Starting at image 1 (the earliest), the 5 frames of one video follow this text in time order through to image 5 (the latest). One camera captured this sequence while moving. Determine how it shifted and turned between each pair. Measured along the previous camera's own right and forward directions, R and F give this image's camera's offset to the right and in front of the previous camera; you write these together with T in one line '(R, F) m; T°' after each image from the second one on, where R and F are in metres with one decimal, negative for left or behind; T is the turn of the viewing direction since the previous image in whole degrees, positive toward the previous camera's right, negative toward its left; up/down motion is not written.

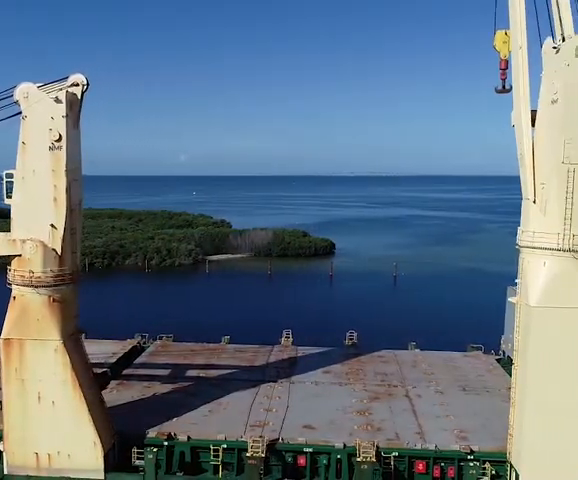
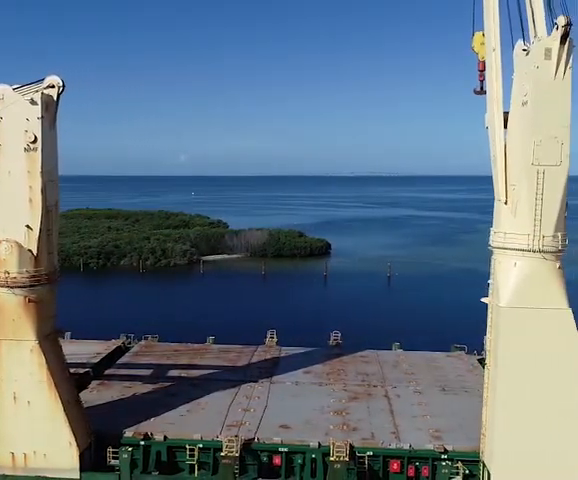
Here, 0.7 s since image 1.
(+0.4, -0.1) m; 0°
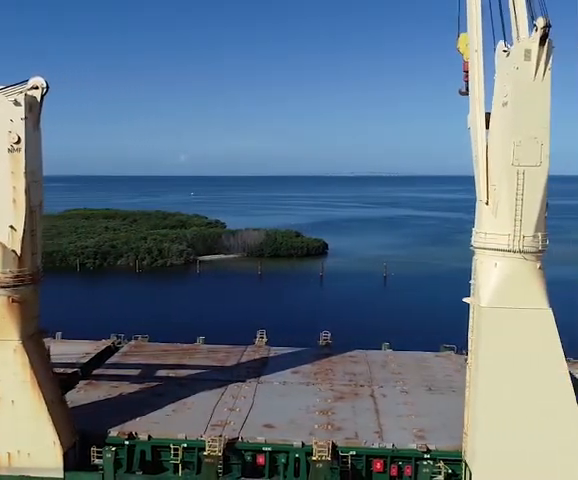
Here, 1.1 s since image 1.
(+0.3, 0.0) m; 0°
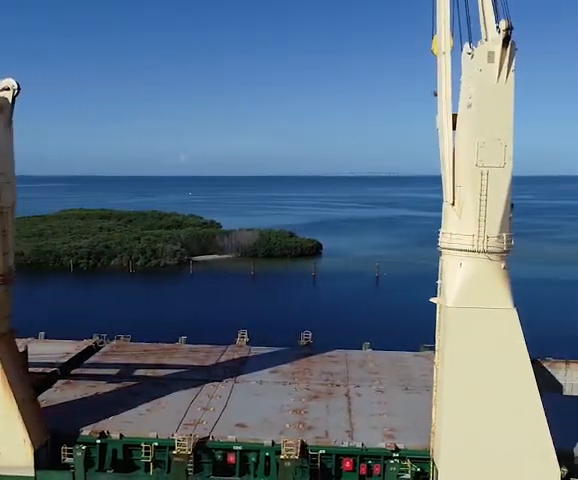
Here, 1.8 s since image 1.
(+0.5, -0.1) m; 0°
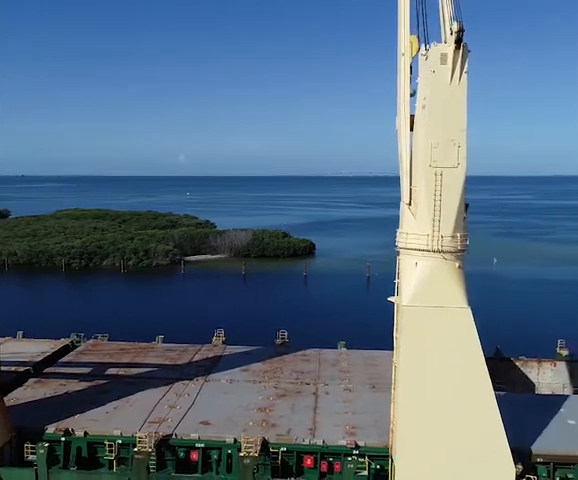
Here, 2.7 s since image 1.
(+0.6, -0.1) m; 0°
